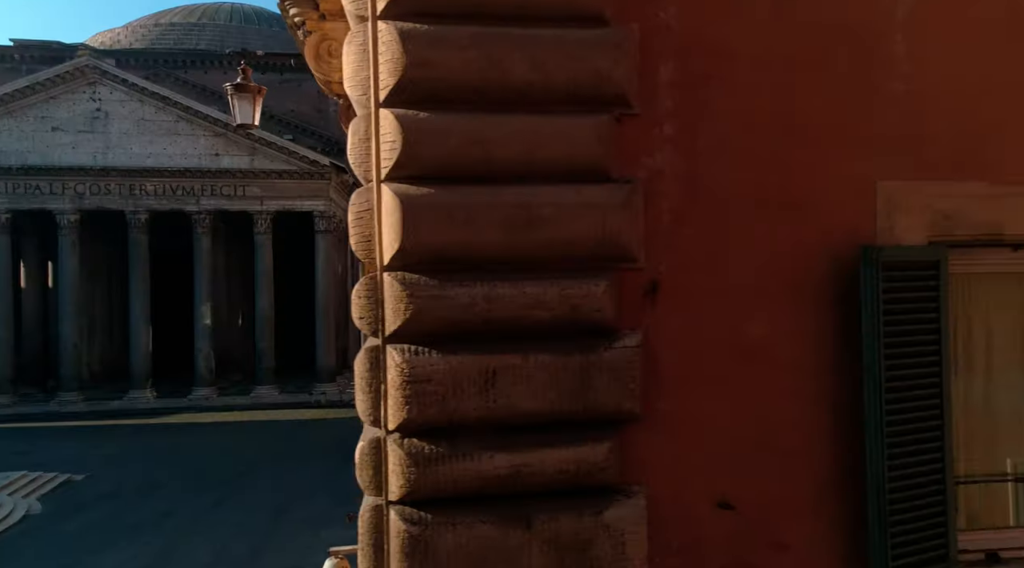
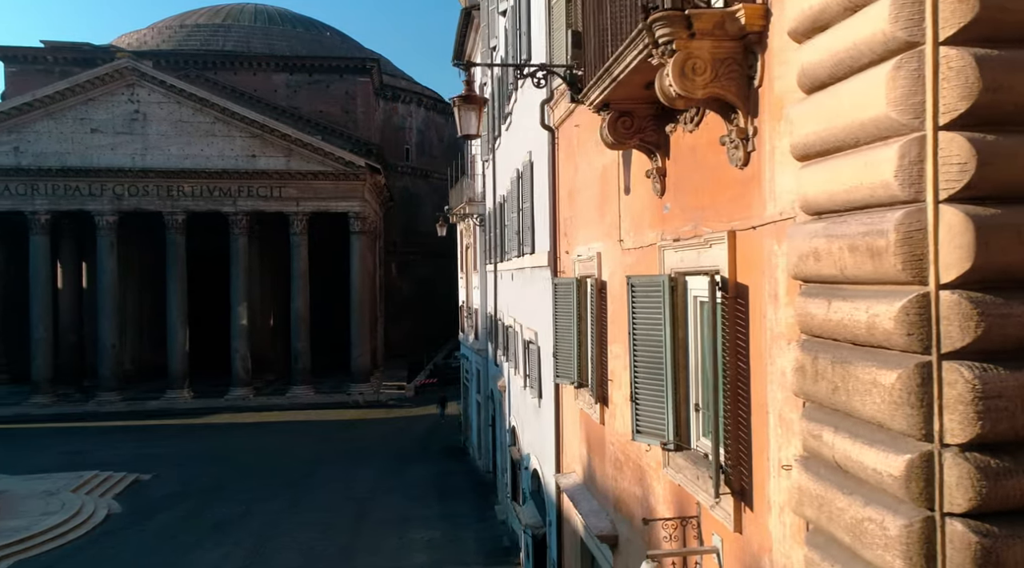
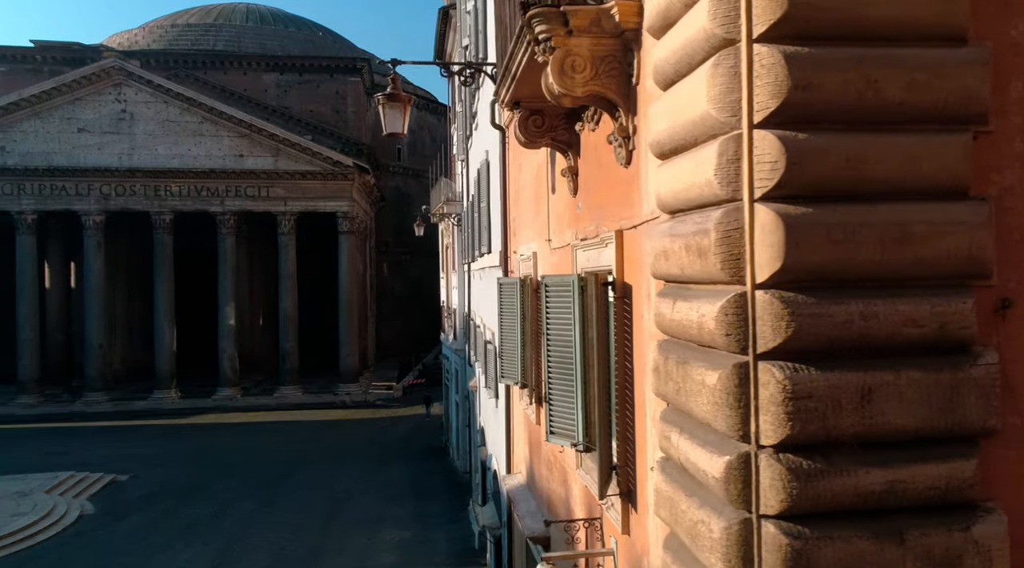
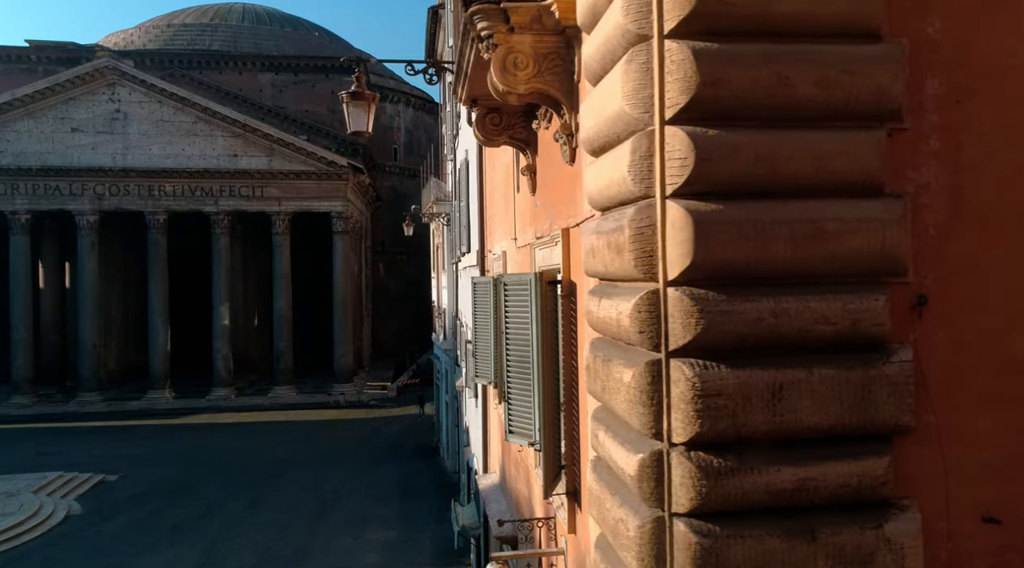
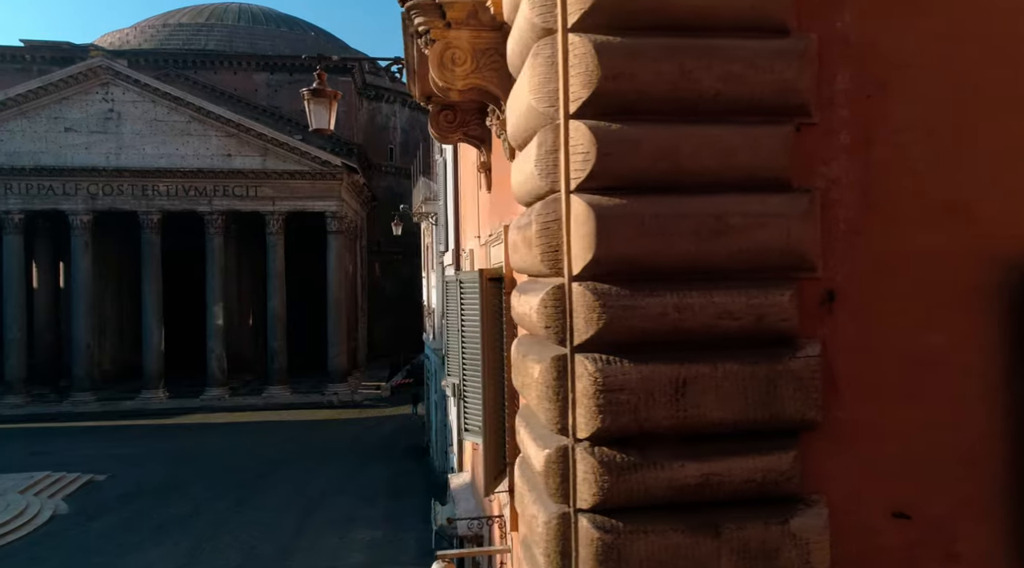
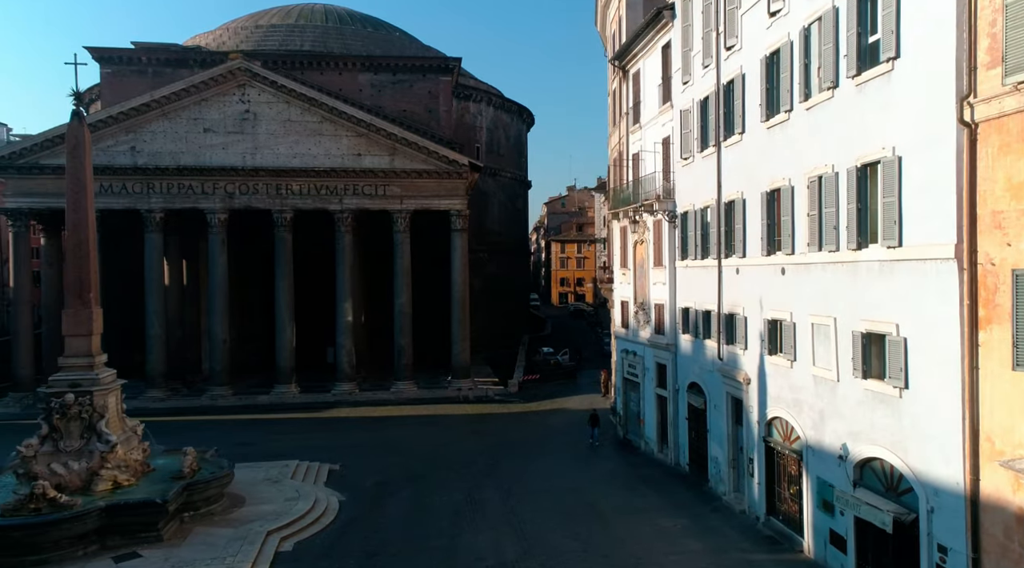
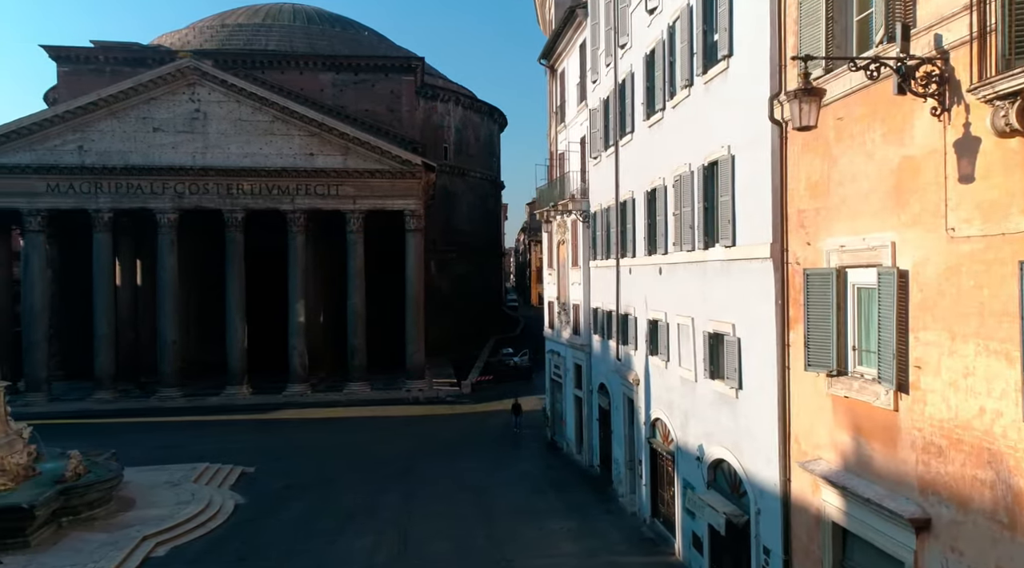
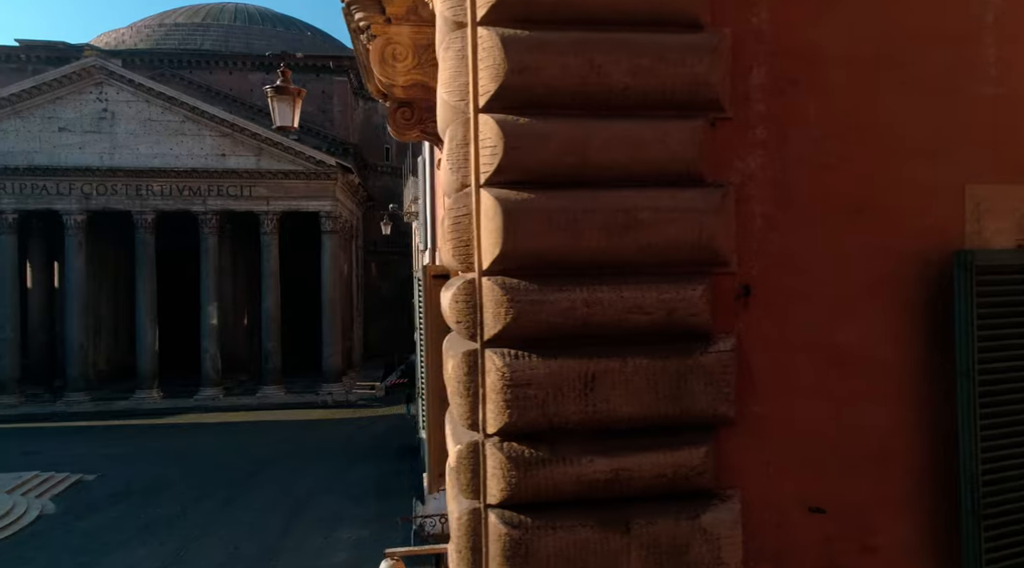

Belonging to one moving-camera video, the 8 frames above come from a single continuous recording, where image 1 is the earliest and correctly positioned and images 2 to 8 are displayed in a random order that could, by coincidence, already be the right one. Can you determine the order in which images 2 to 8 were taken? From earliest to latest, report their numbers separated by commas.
8, 5, 4, 3, 2, 7, 6
